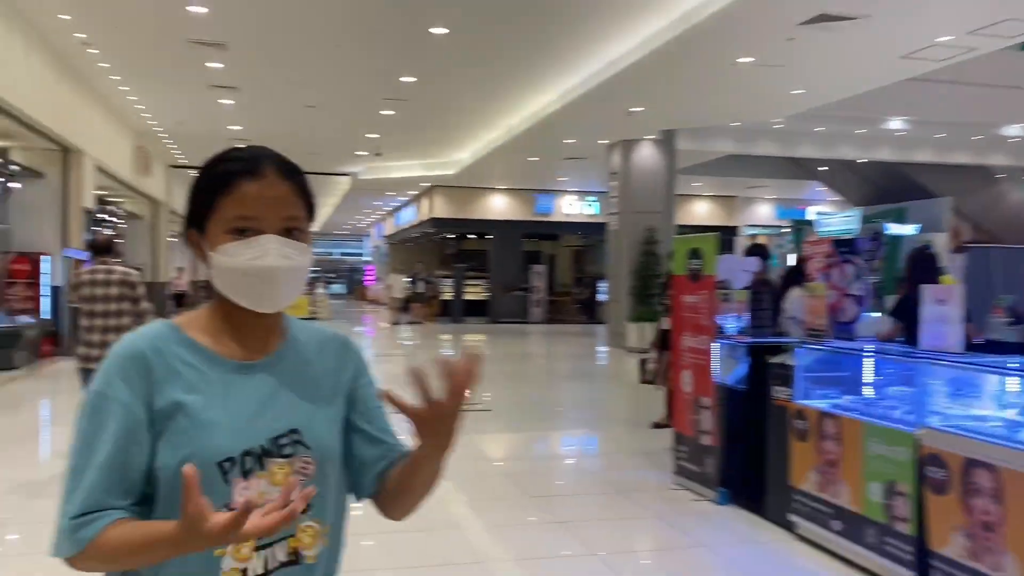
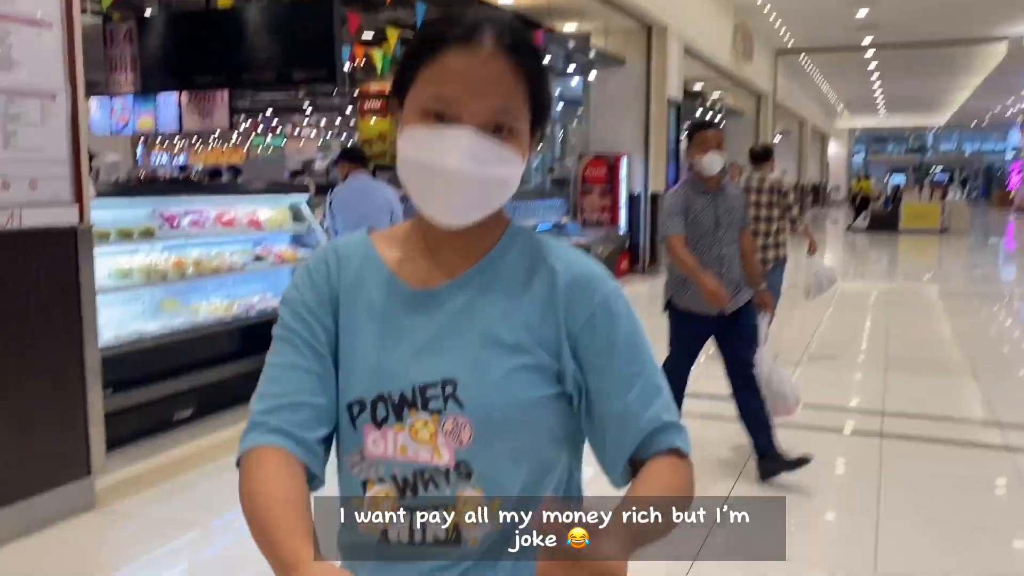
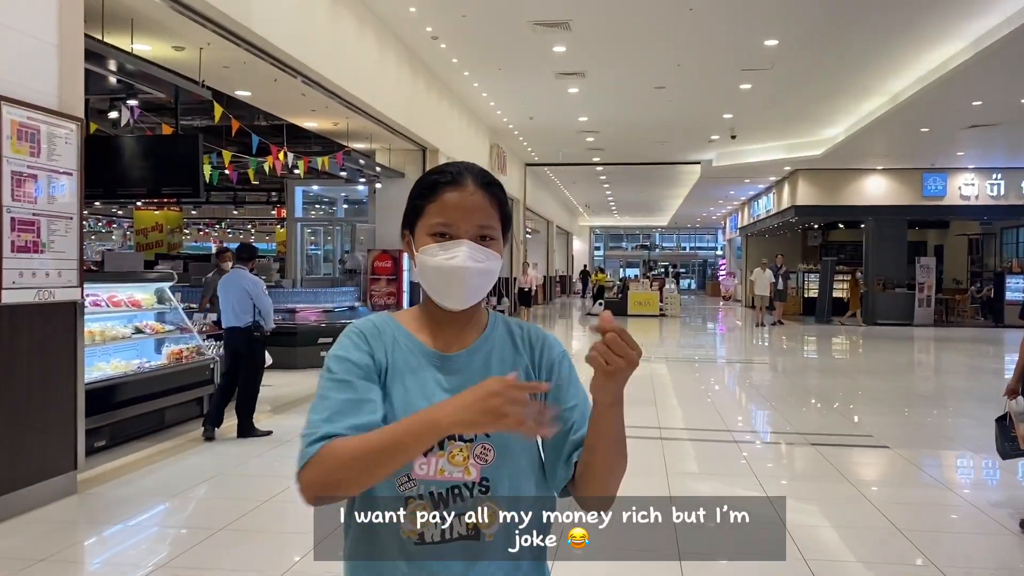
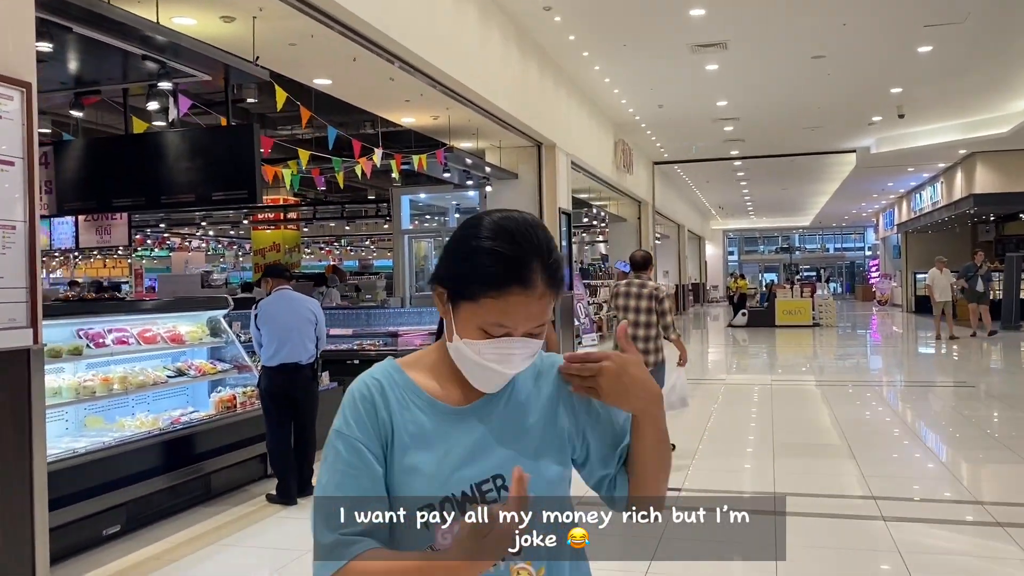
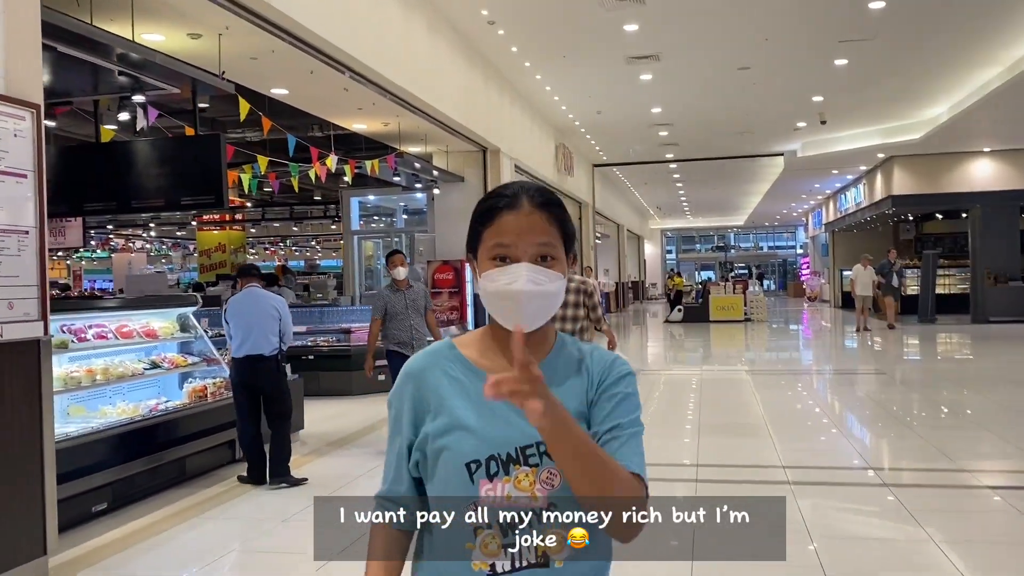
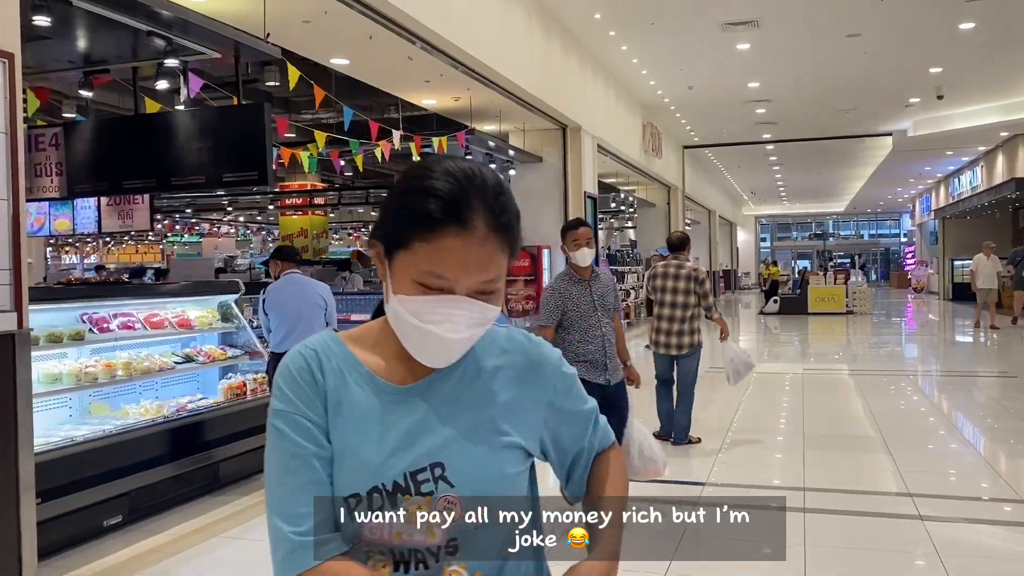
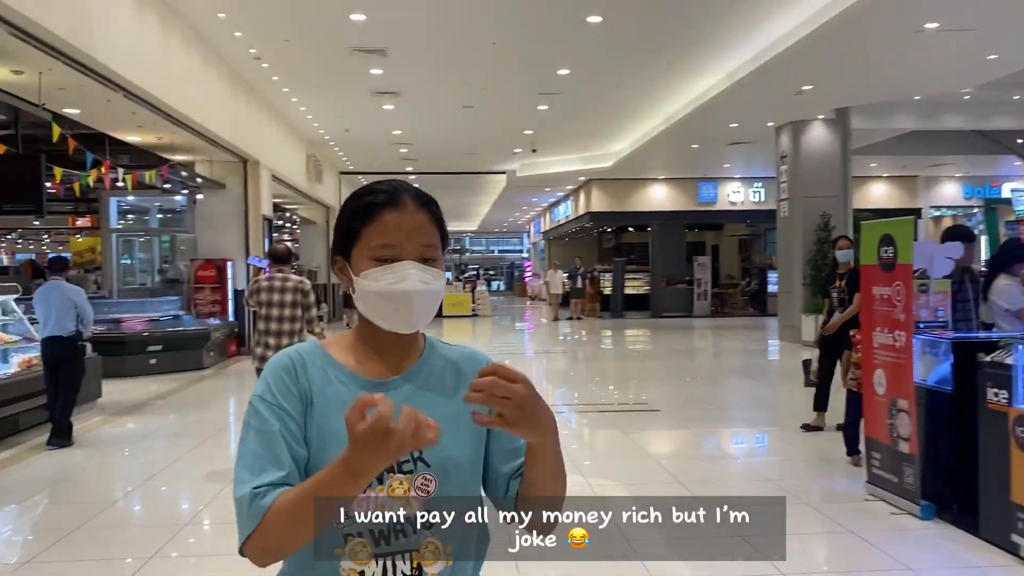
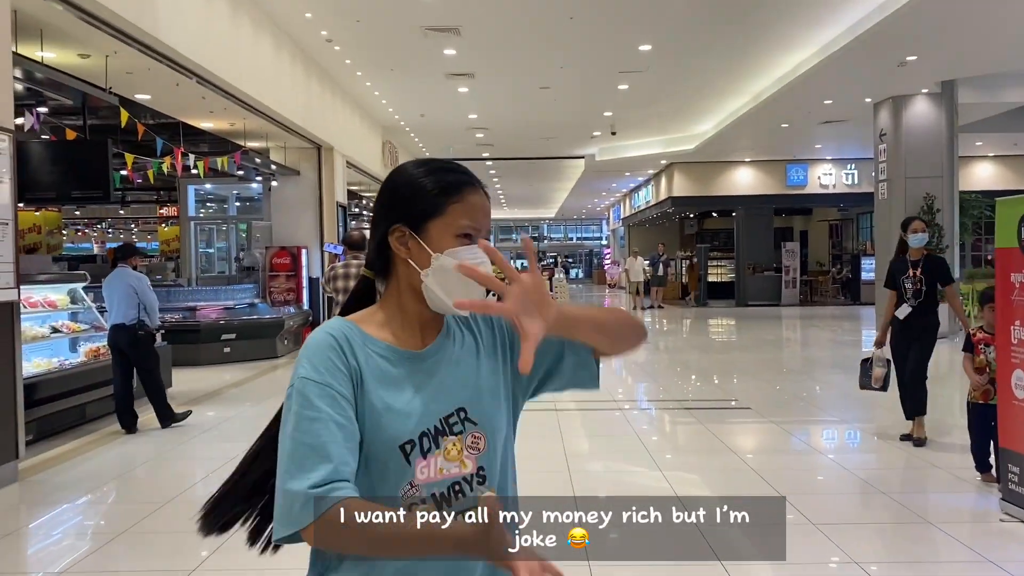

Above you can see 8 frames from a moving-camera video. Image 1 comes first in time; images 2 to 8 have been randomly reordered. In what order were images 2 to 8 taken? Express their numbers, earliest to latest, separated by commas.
7, 8, 3, 5, 4, 6, 2
